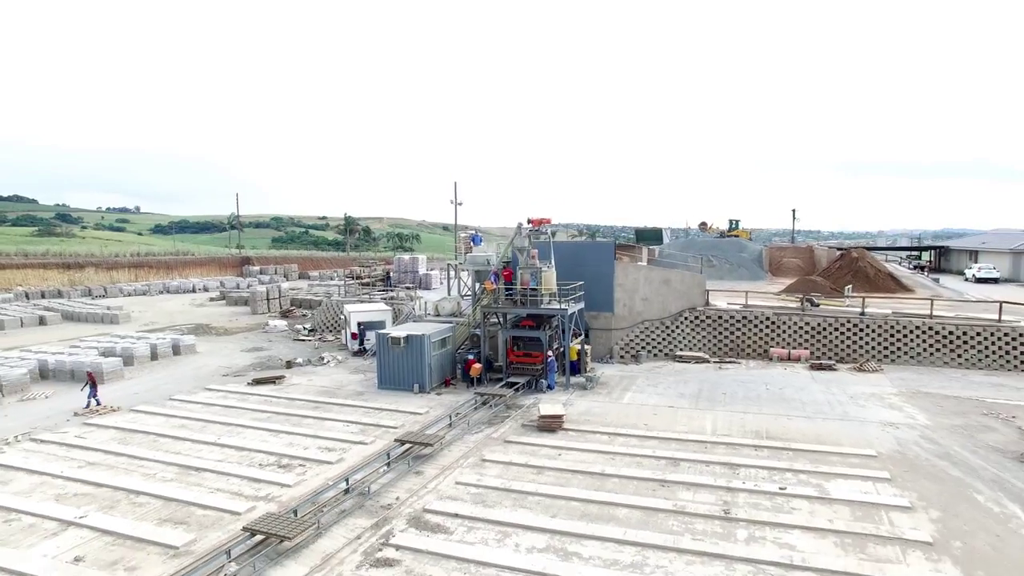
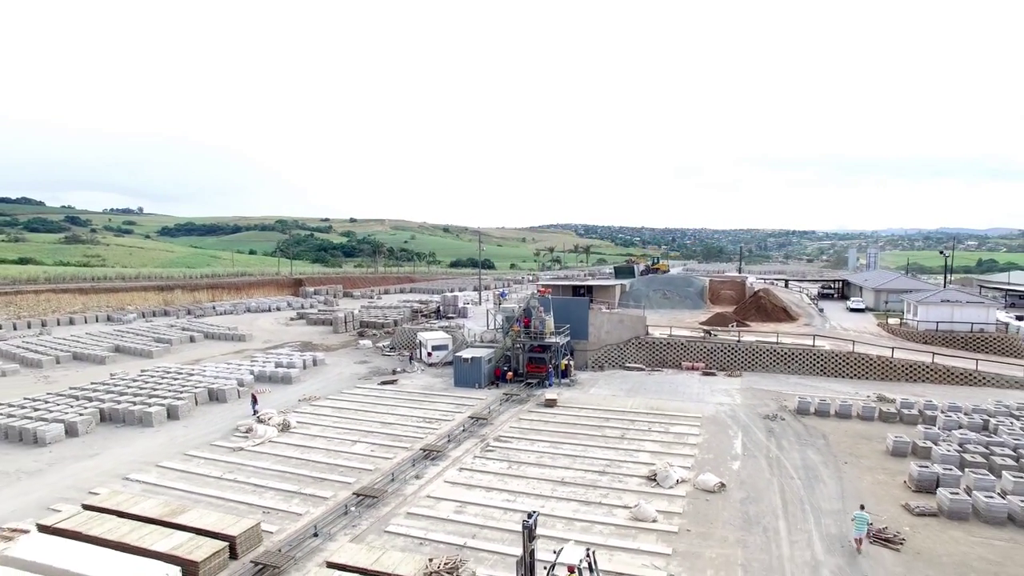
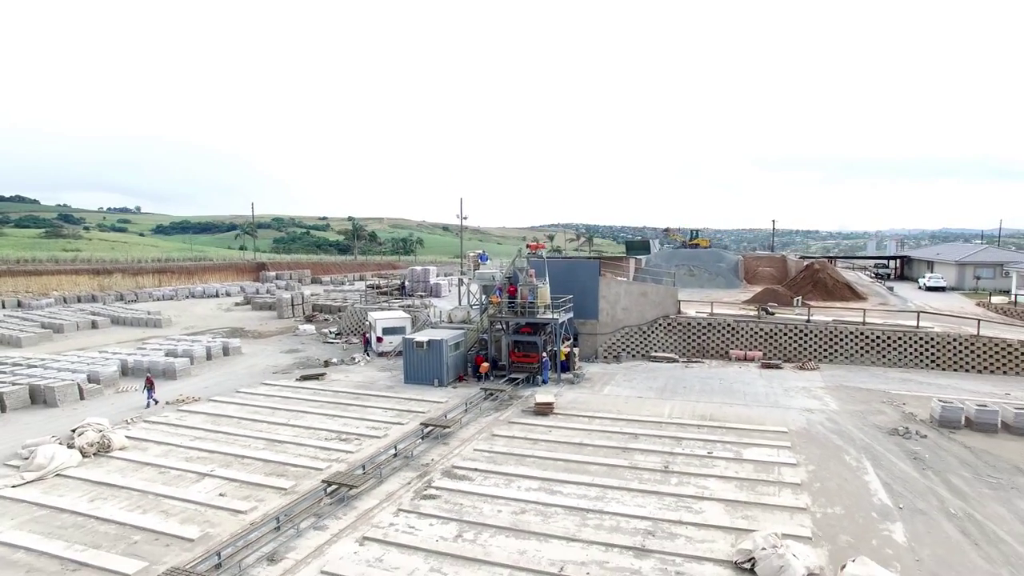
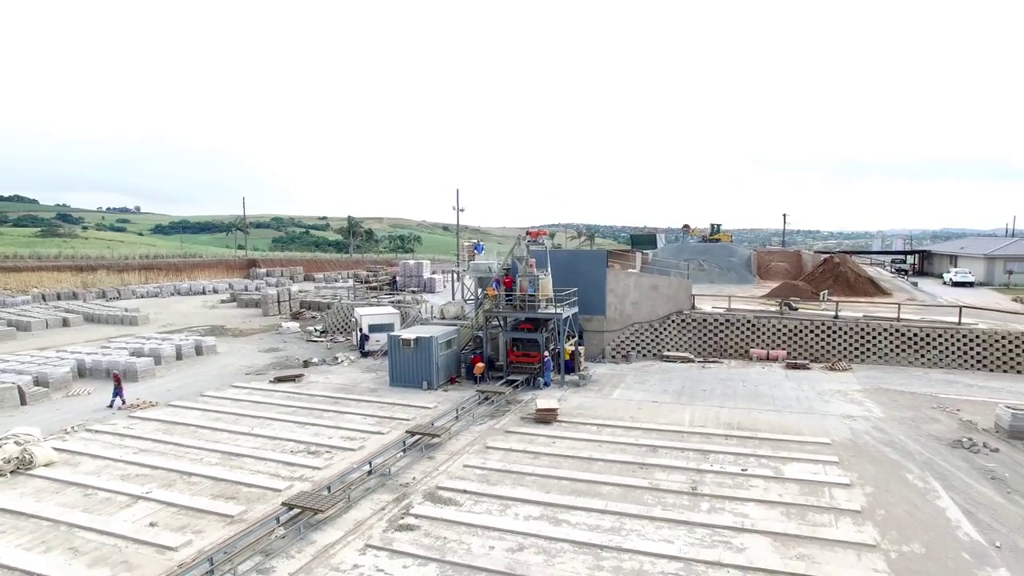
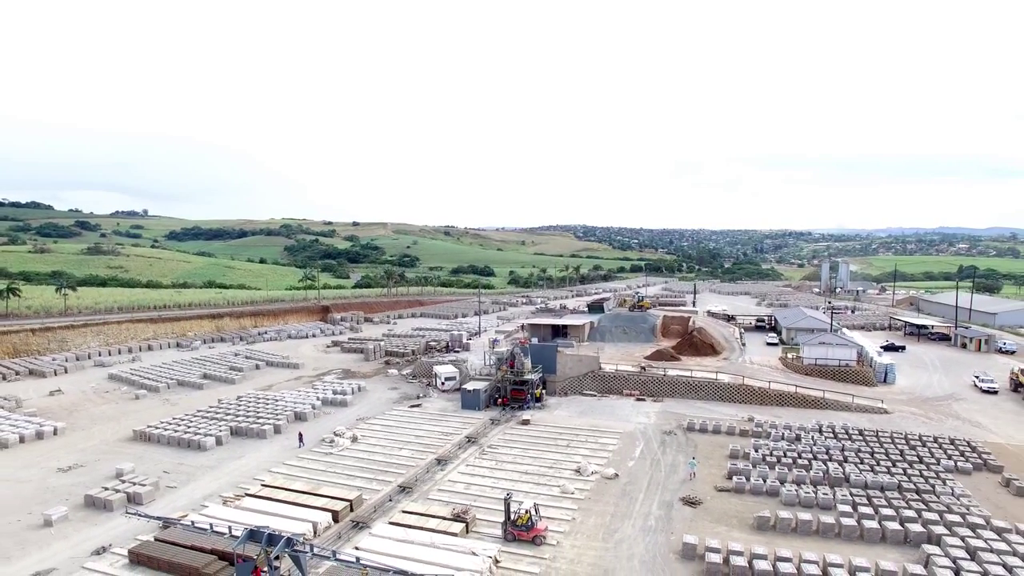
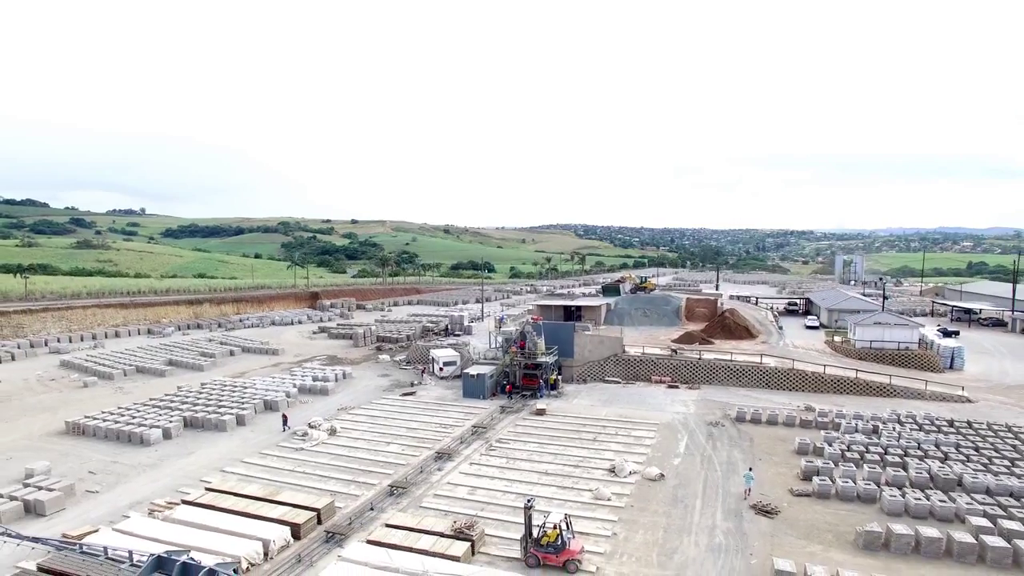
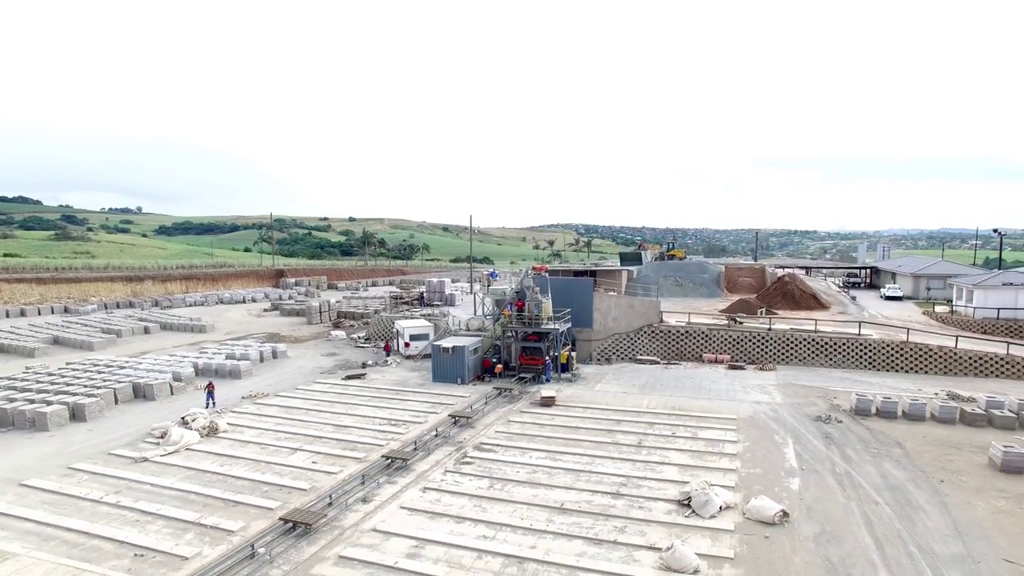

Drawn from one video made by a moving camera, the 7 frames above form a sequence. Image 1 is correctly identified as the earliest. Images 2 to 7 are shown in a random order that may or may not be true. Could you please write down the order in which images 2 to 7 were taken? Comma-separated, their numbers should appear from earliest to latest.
4, 3, 7, 2, 6, 5
